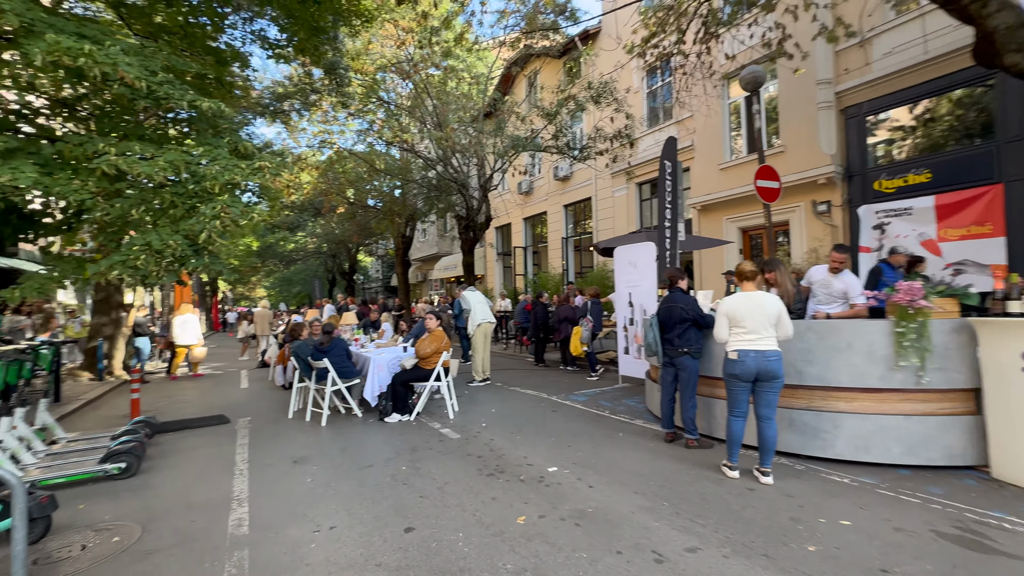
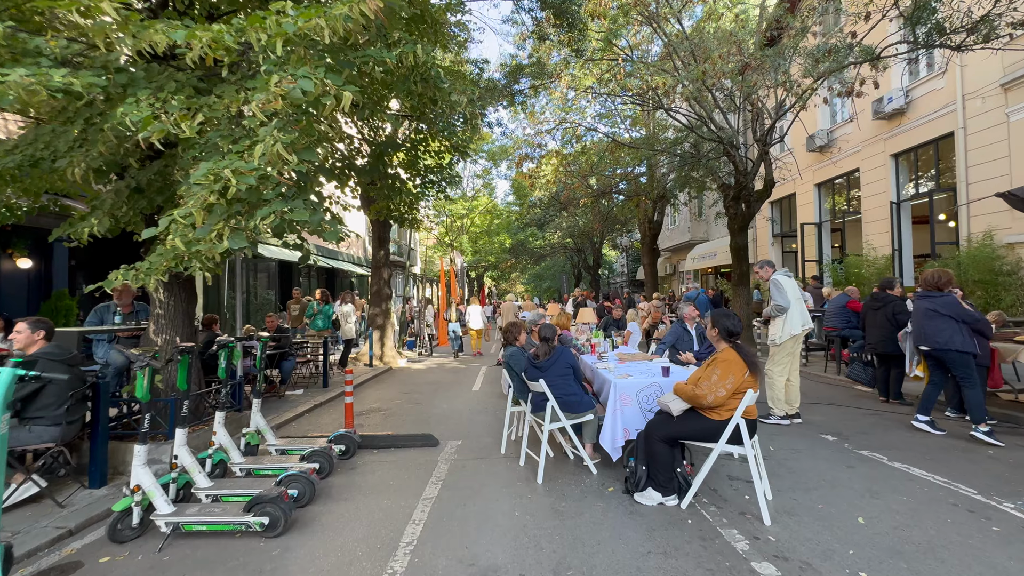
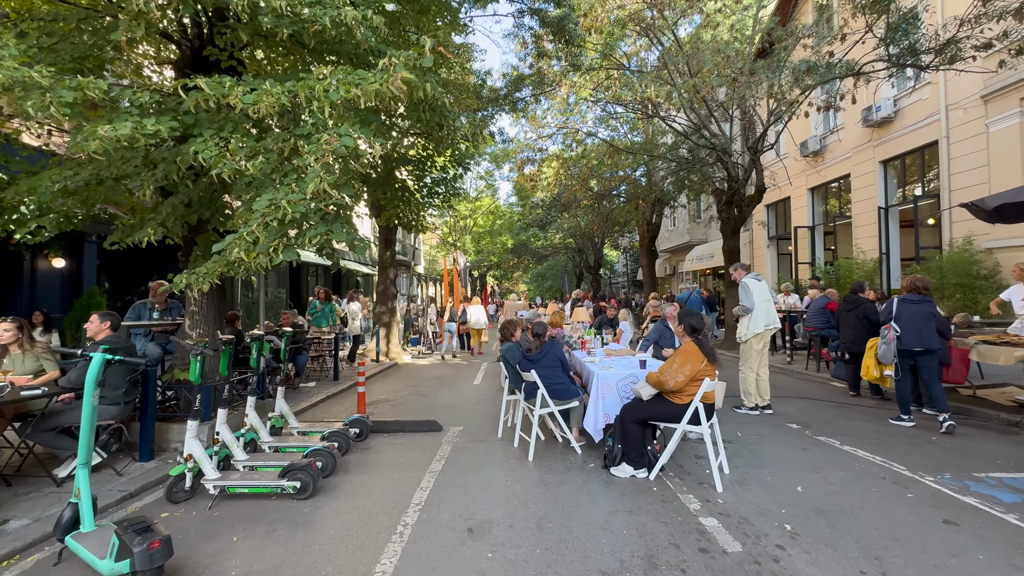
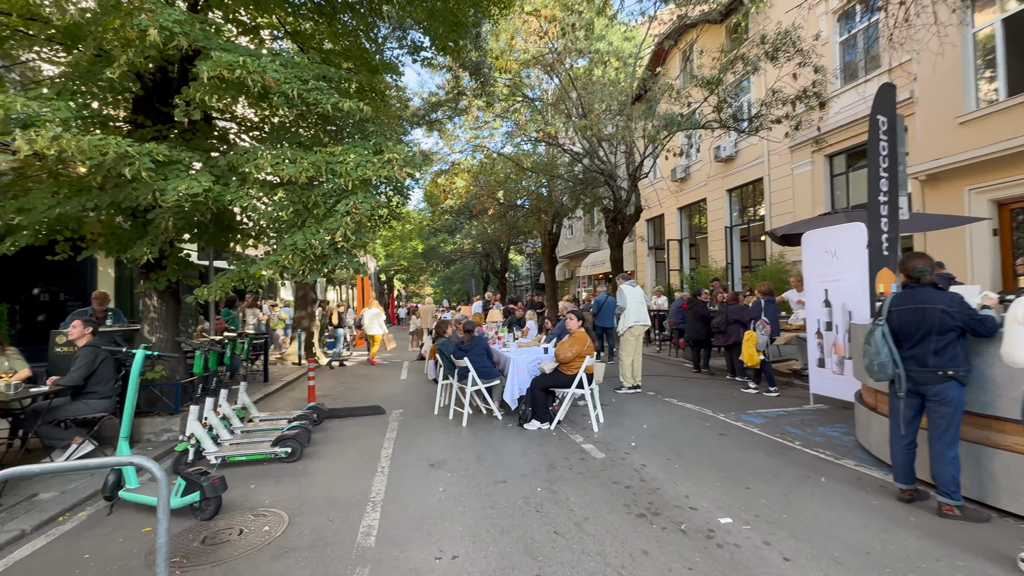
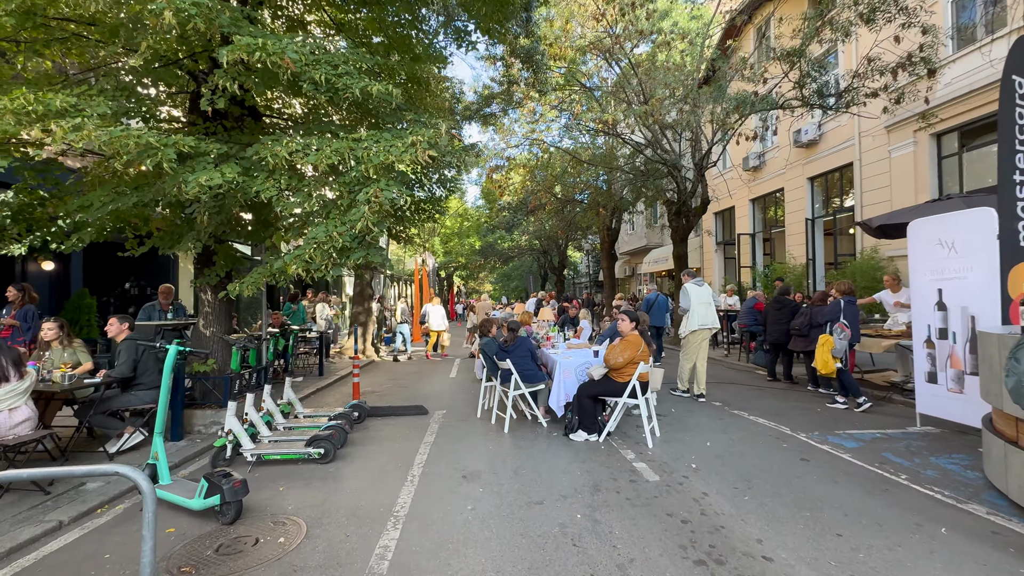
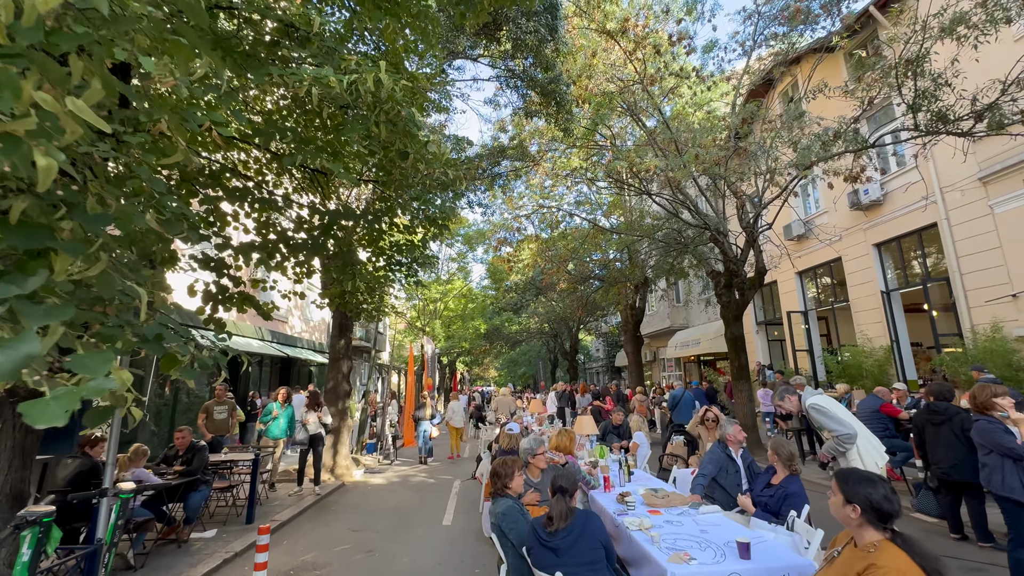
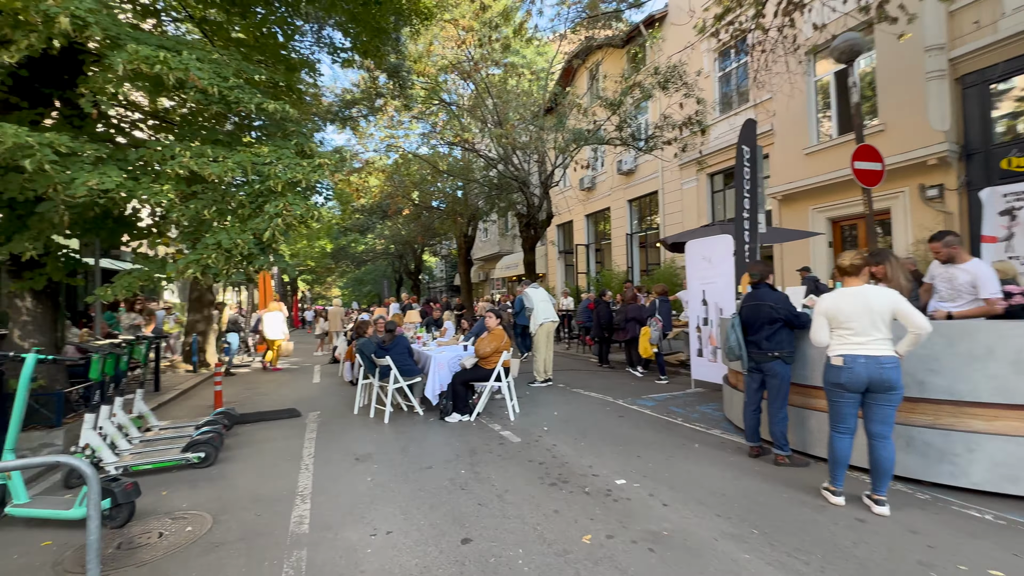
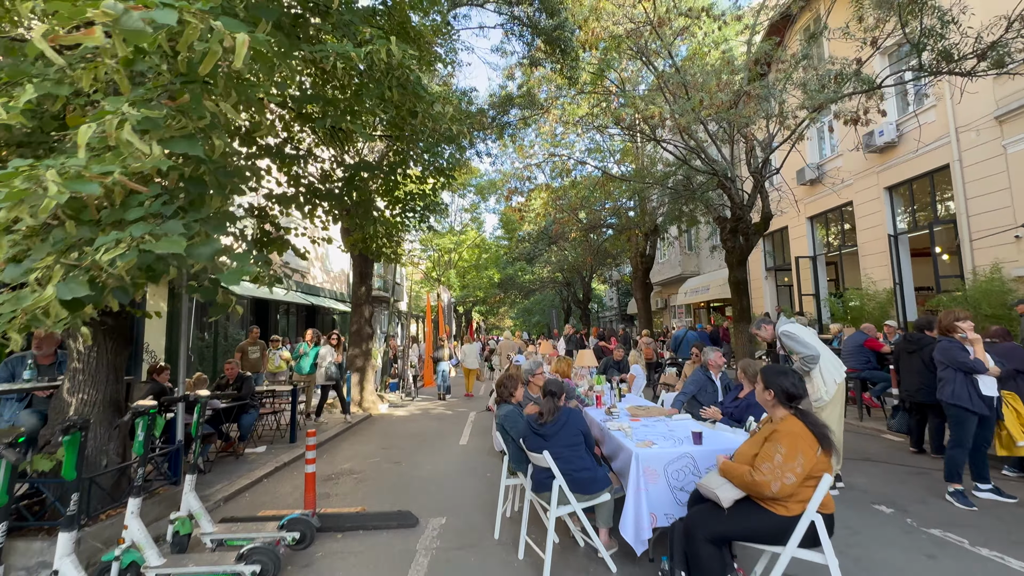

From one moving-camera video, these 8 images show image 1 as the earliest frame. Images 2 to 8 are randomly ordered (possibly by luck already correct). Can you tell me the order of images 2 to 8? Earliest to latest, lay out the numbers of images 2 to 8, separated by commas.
7, 4, 5, 3, 2, 8, 6
